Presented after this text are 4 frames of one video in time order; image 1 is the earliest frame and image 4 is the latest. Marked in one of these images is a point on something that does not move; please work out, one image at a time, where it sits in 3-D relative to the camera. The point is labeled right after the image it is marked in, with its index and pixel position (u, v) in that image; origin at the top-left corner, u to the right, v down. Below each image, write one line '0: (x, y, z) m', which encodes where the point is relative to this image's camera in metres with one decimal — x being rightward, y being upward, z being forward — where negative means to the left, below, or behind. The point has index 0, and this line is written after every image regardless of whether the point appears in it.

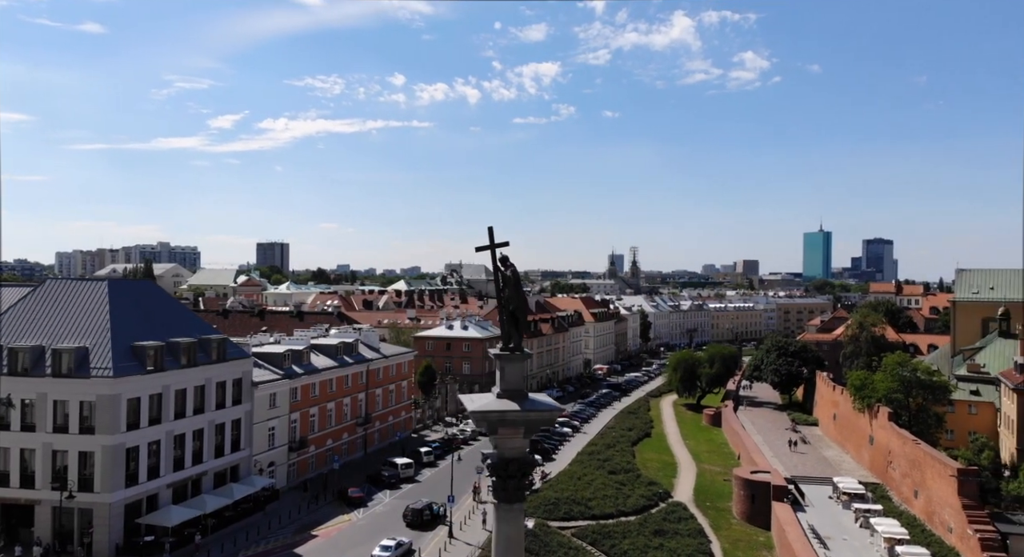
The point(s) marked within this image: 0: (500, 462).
0: (-0.3, -4.2, +19.2) m
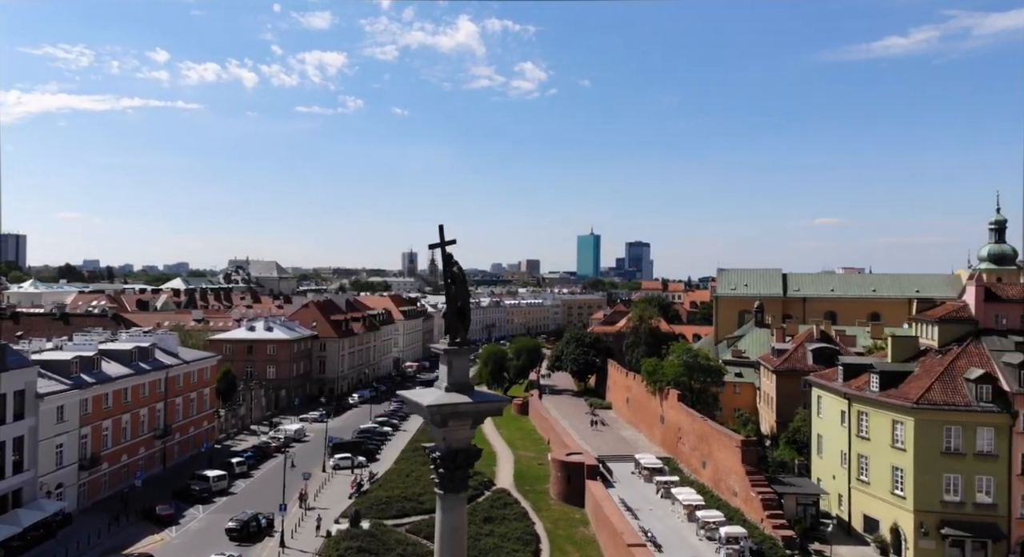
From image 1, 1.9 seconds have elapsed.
0: (-1.5, -4.0, +19.3) m
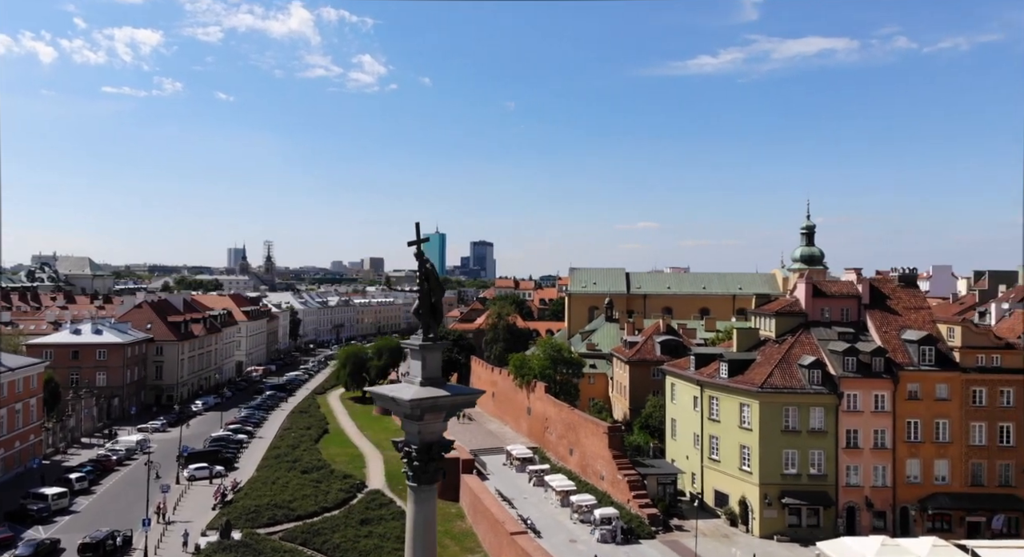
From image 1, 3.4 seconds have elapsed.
0: (-2.1, -3.9, +19.6) m
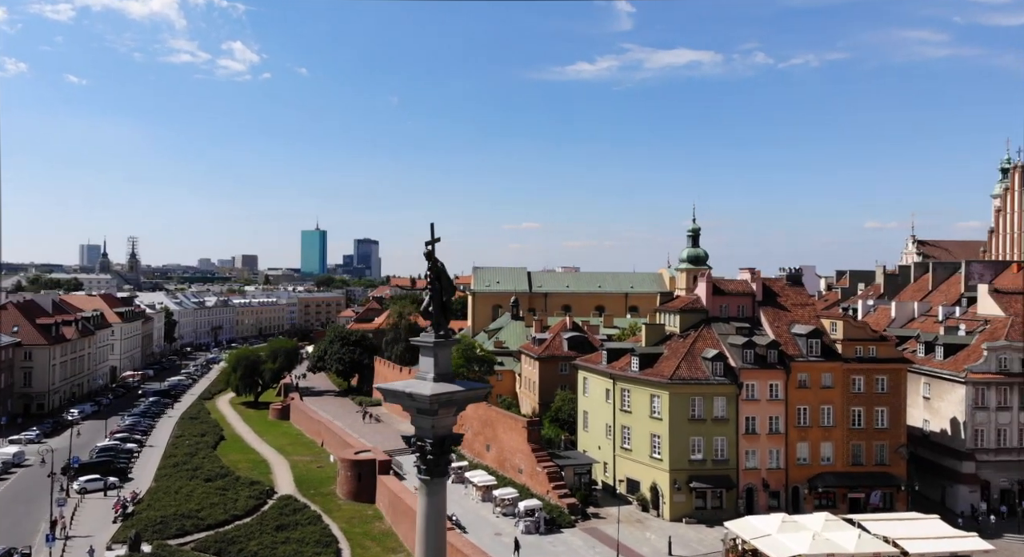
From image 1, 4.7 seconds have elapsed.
0: (-1.8, -3.8, +19.7) m
